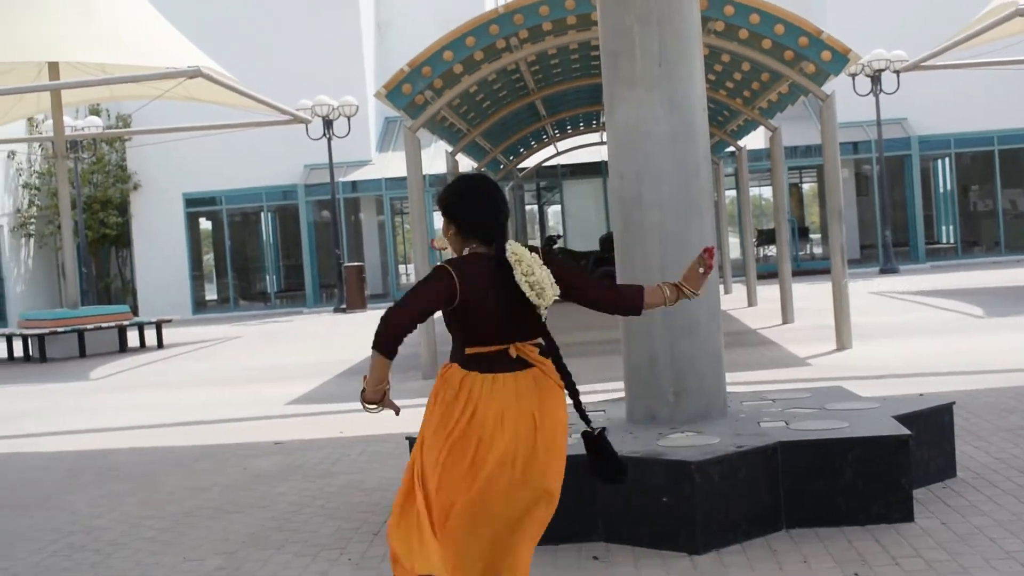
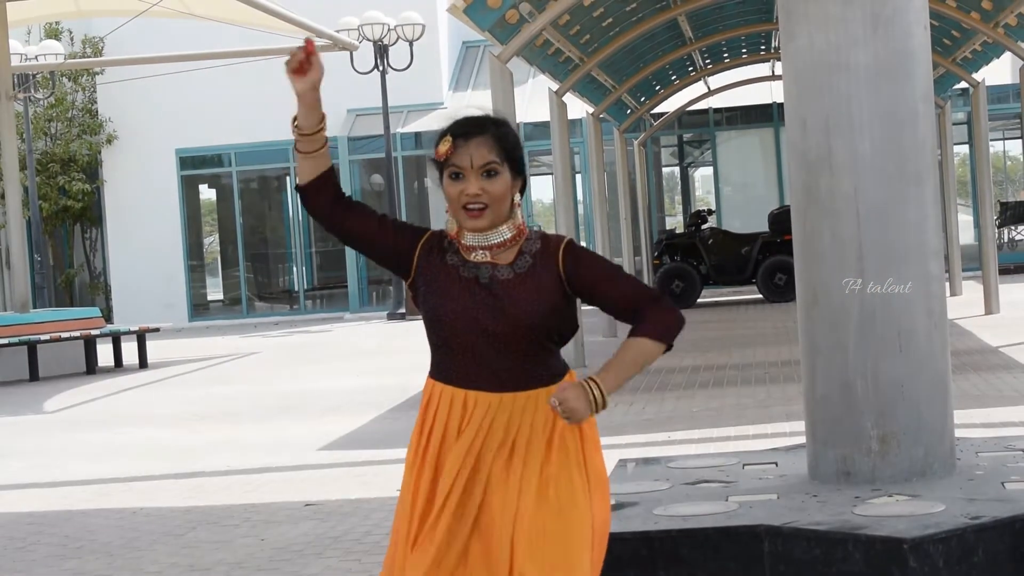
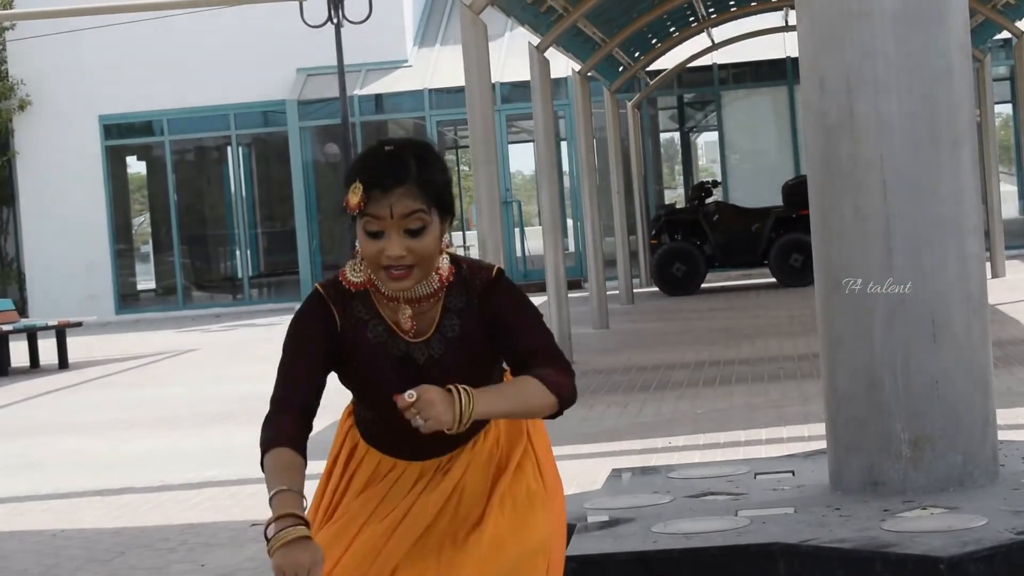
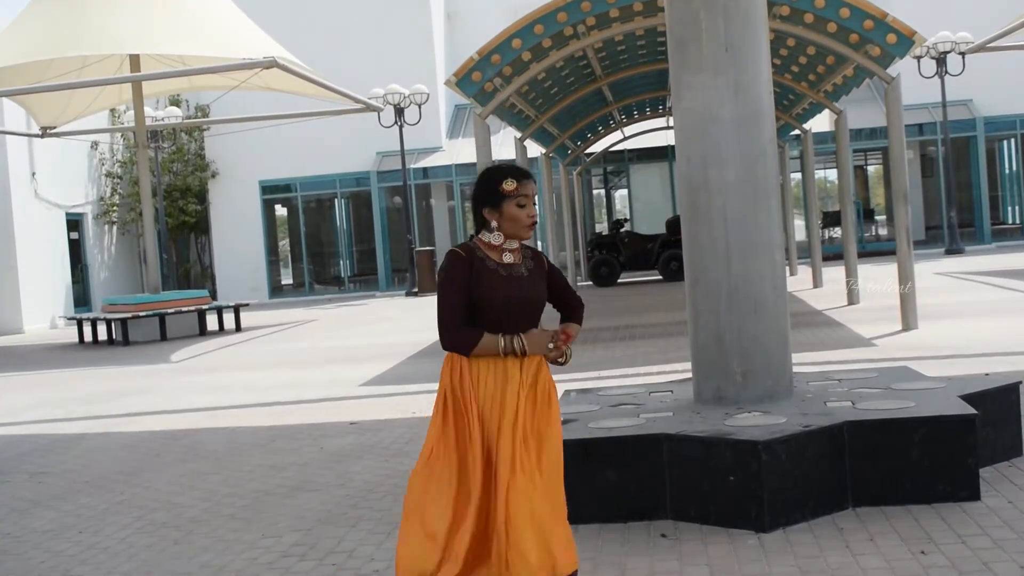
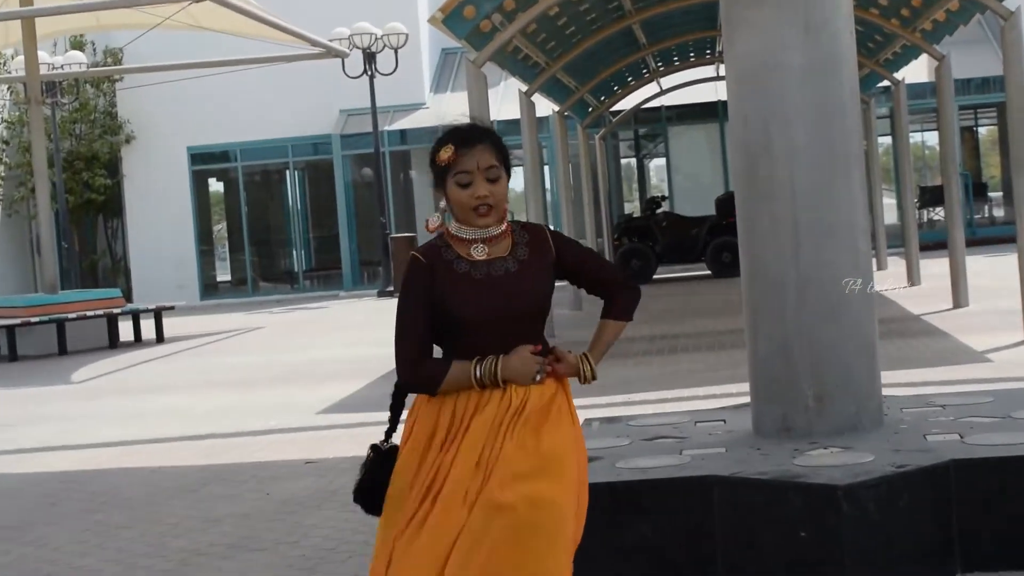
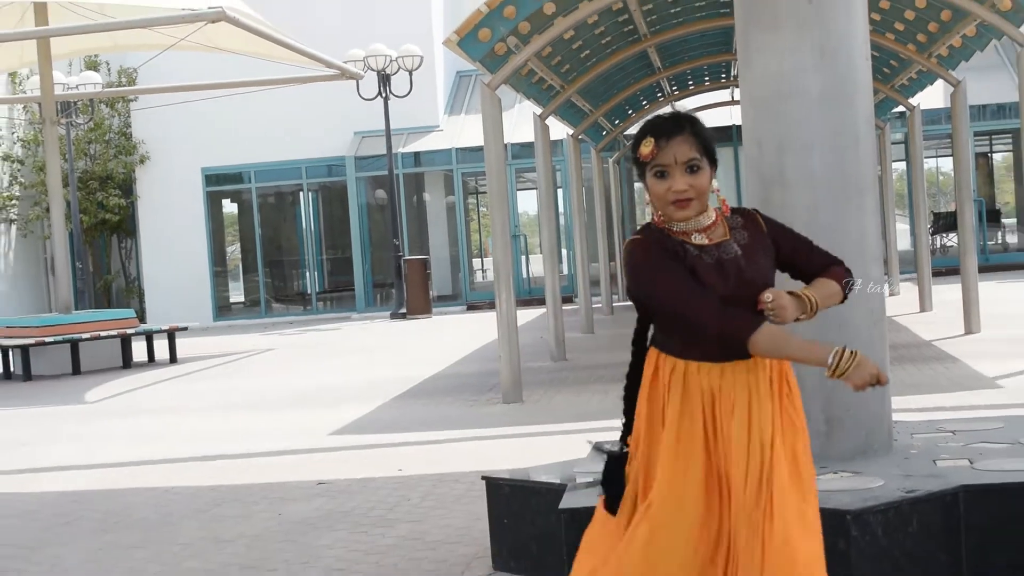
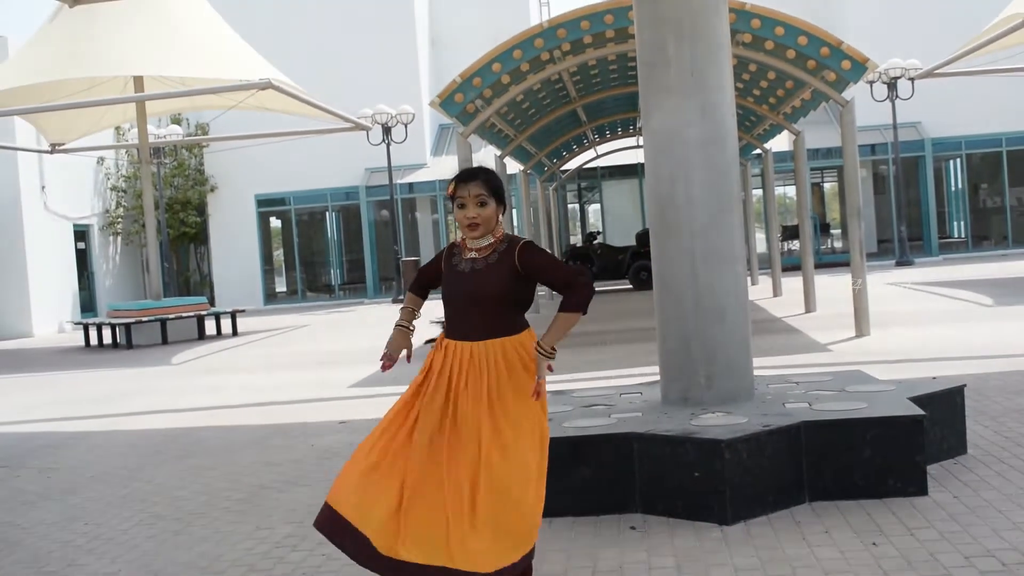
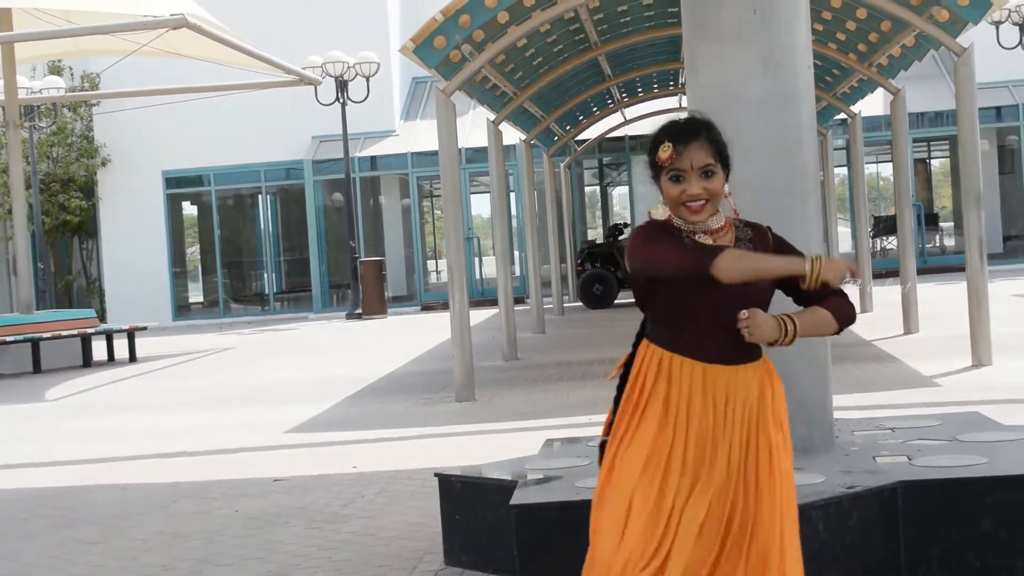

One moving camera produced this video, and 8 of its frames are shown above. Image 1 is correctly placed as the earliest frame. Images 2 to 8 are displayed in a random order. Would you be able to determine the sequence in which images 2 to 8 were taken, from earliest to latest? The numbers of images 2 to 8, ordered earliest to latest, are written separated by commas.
7, 4, 5, 3, 2, 6, 8
